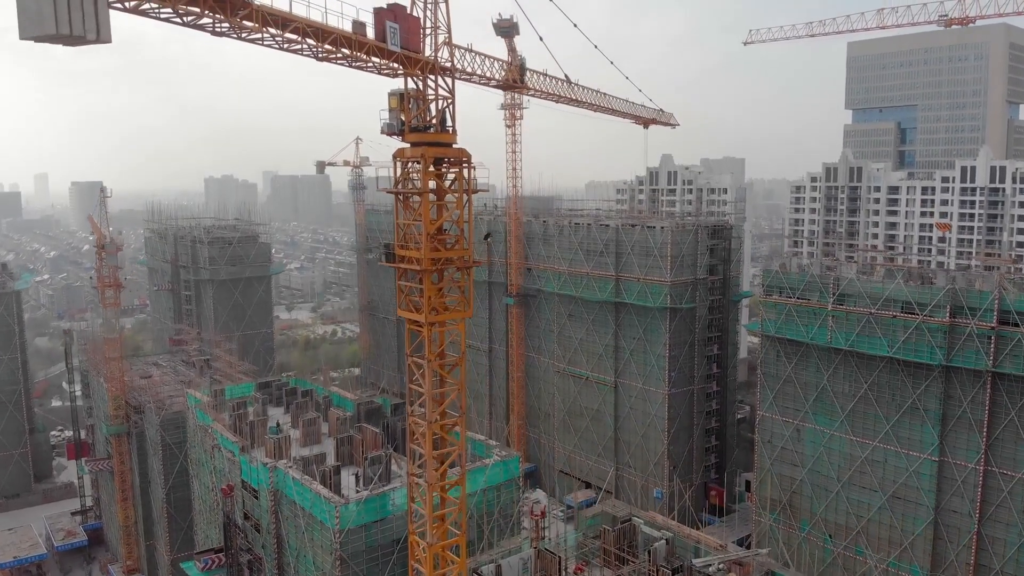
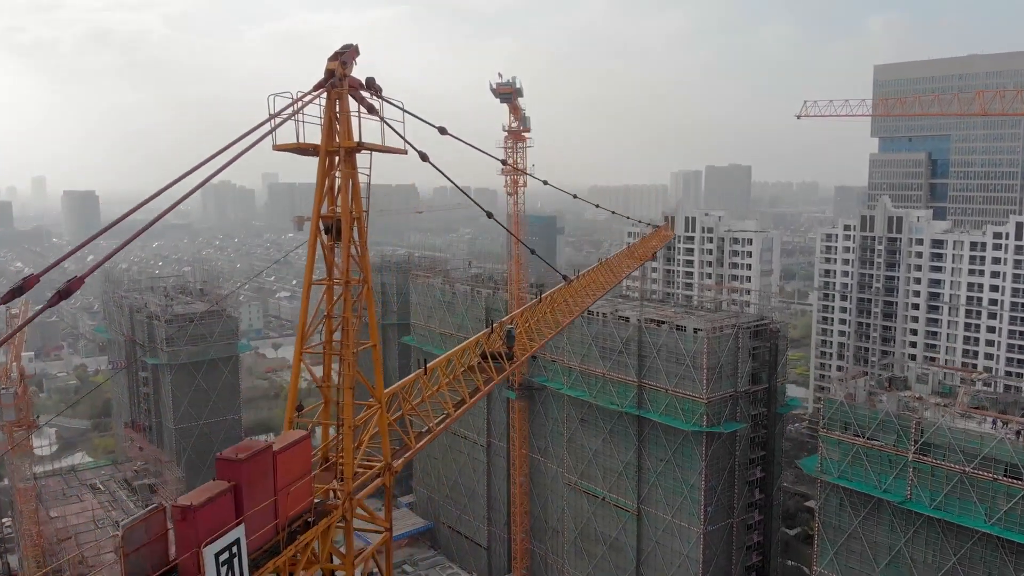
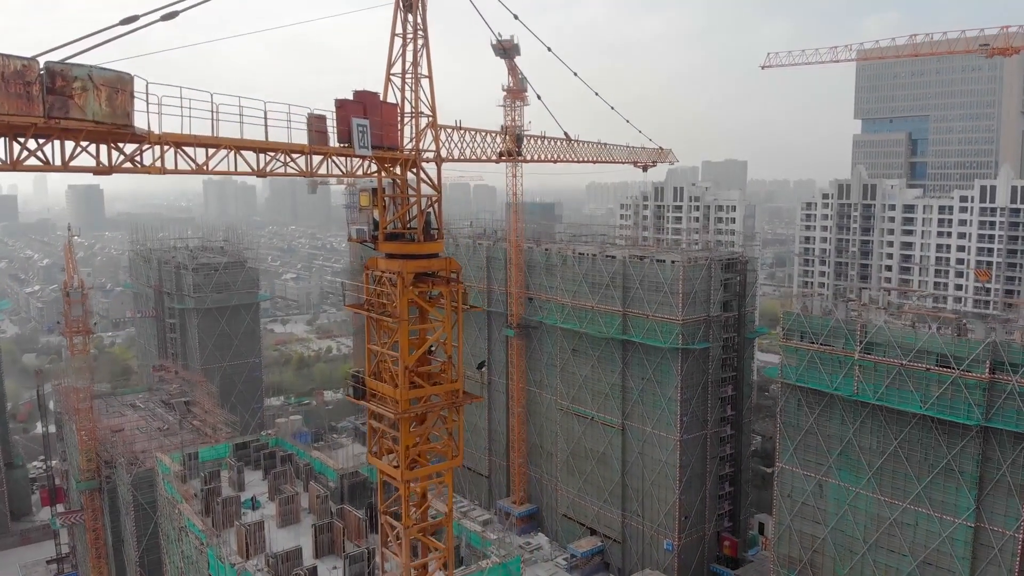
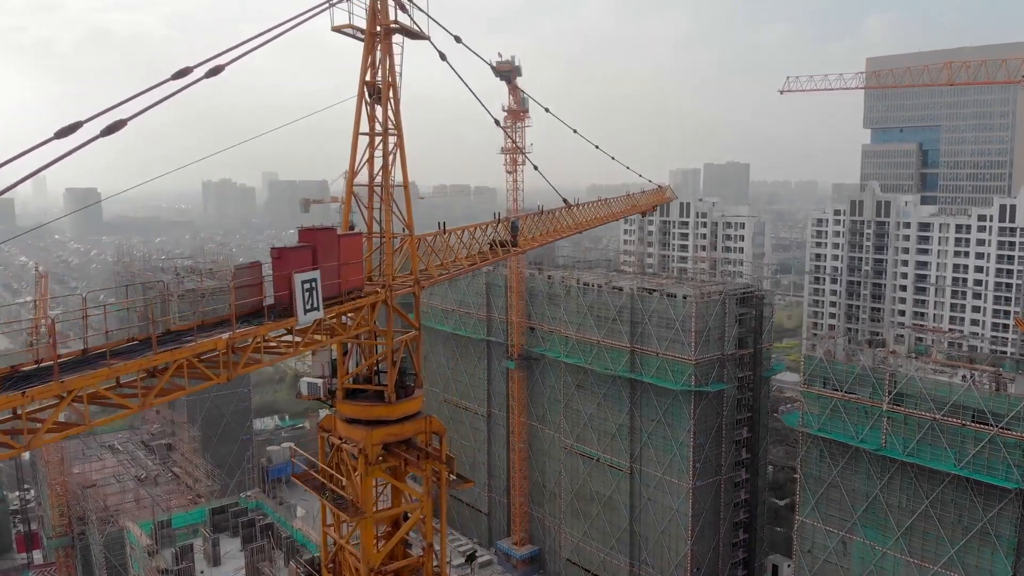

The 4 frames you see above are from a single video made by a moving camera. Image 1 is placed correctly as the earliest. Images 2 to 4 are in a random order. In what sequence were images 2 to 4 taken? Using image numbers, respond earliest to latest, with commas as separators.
3, 4, 2
